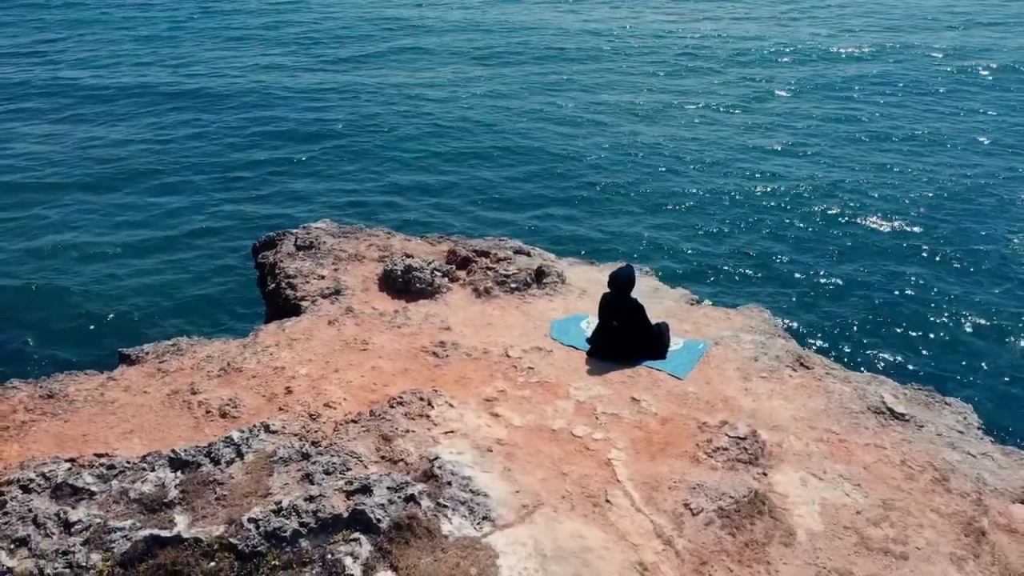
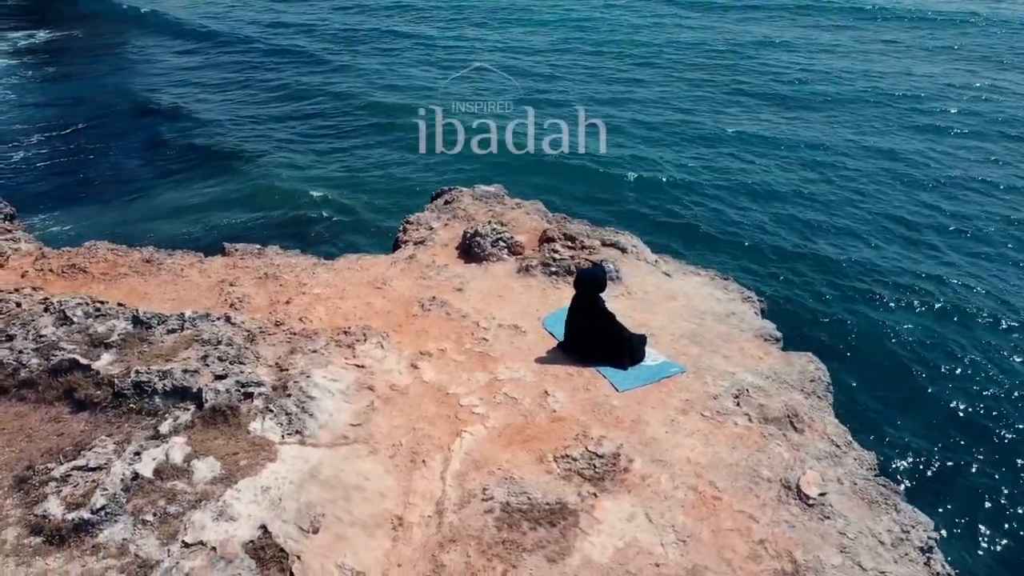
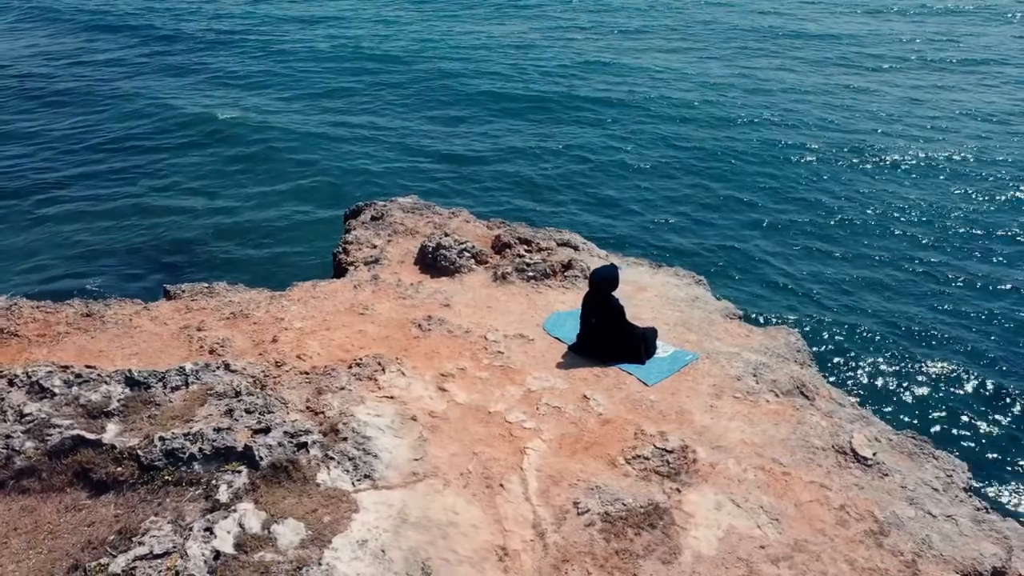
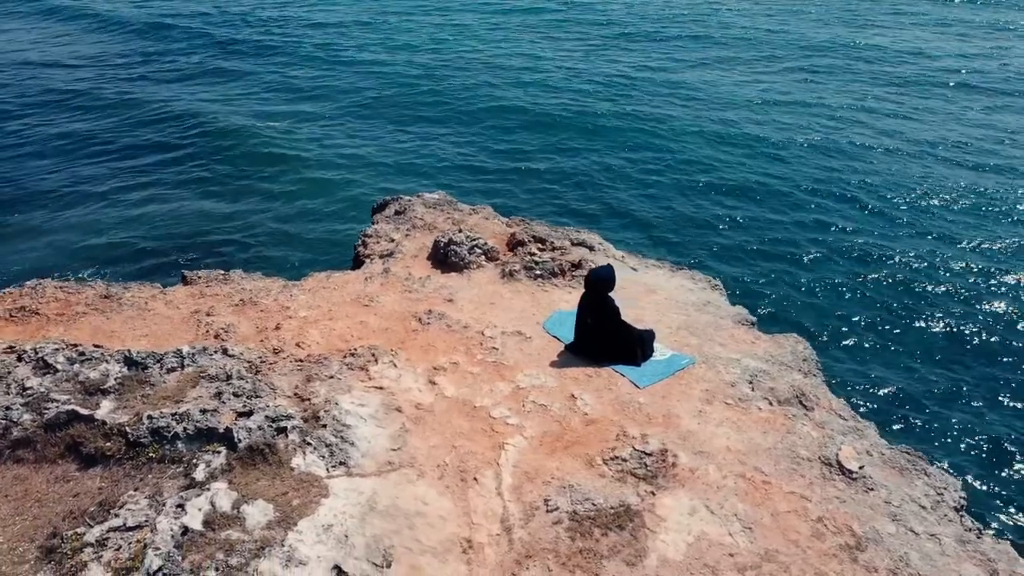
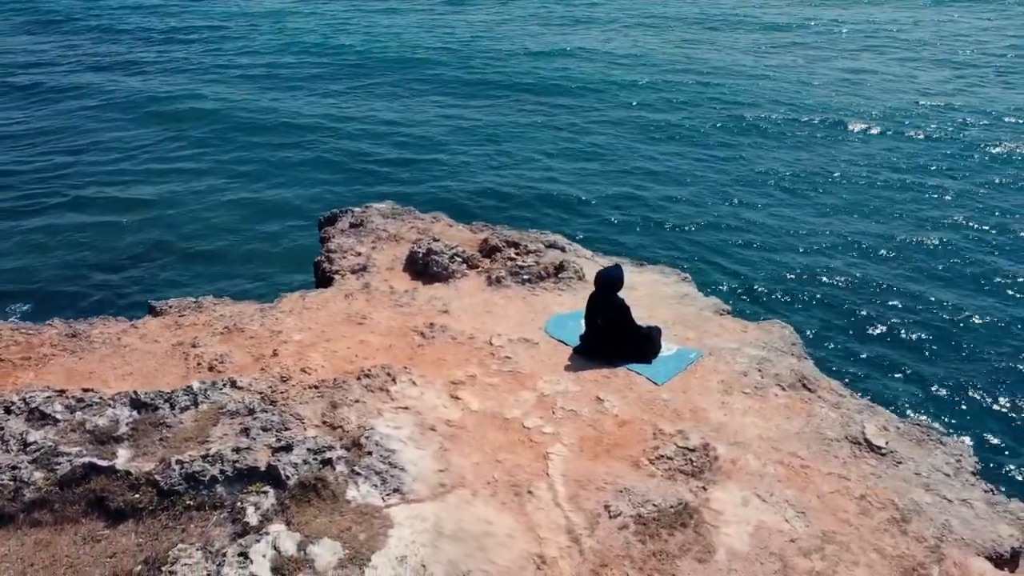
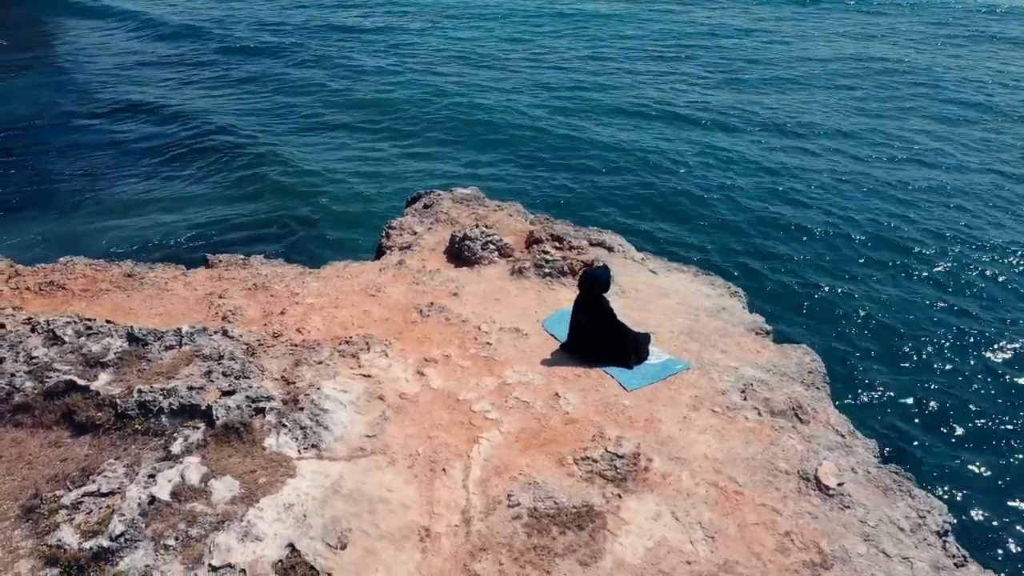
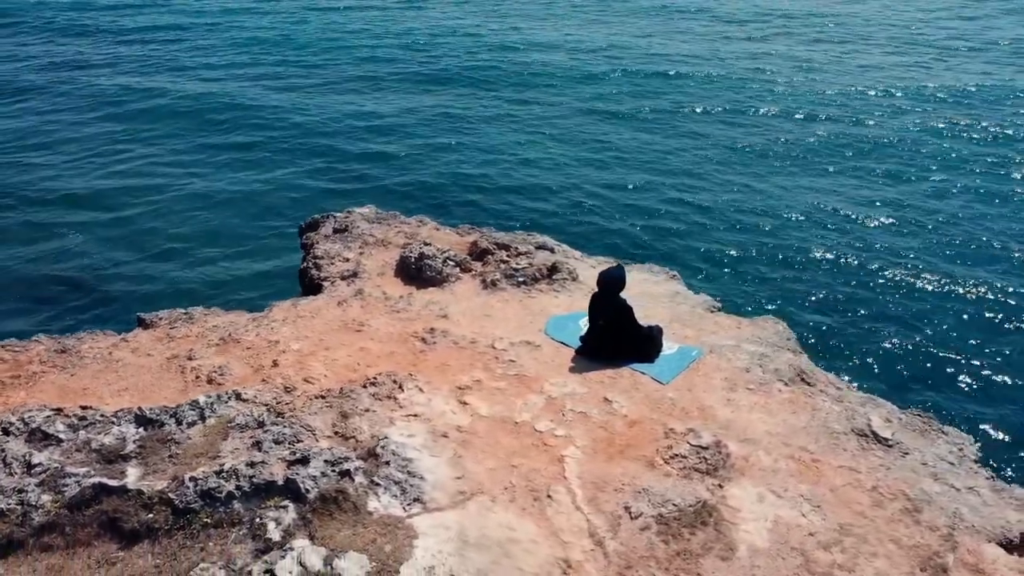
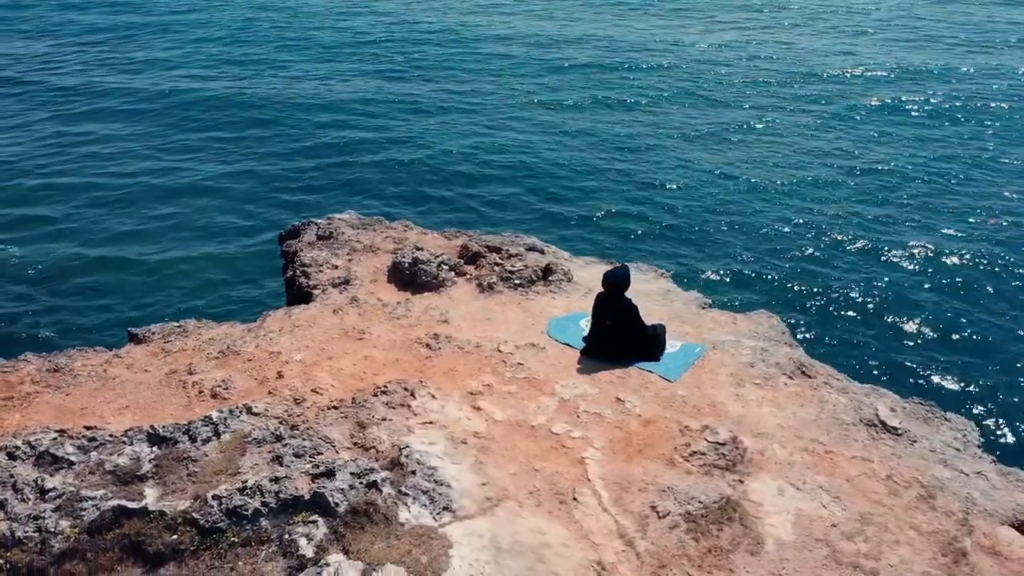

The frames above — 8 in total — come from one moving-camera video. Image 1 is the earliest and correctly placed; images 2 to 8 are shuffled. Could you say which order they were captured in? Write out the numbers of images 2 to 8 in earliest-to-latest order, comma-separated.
8, 7, 5, 3, 4, 6, 2
